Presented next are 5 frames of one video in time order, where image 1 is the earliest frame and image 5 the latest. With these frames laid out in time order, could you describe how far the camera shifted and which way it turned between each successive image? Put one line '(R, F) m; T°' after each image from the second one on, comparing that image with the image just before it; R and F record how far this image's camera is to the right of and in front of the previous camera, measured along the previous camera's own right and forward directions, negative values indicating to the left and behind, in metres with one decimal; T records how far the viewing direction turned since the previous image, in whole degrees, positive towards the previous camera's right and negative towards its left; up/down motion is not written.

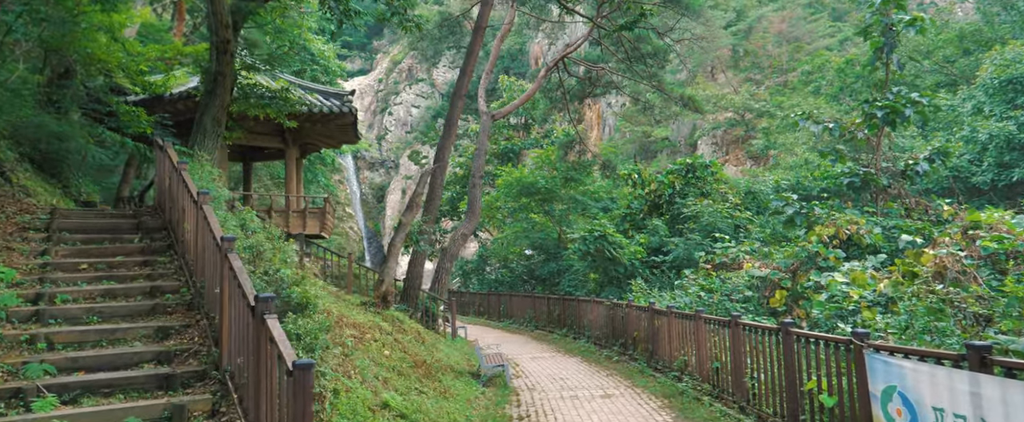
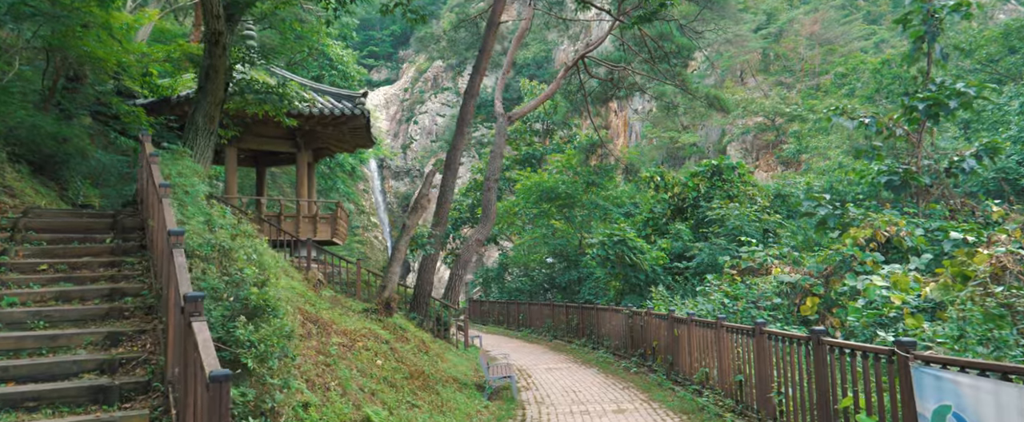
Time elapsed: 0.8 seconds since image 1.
(+0.3, +0.6) m; -2°
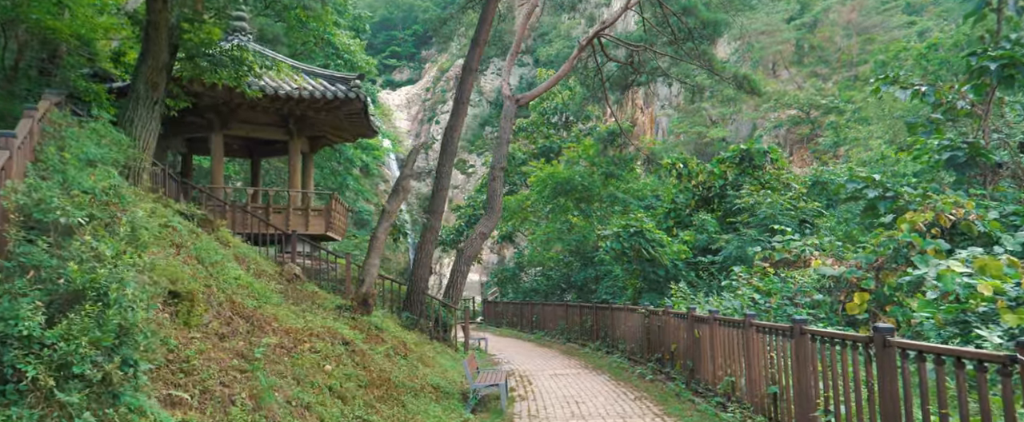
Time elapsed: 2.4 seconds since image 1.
(+0.4, +1.3) m; -2°
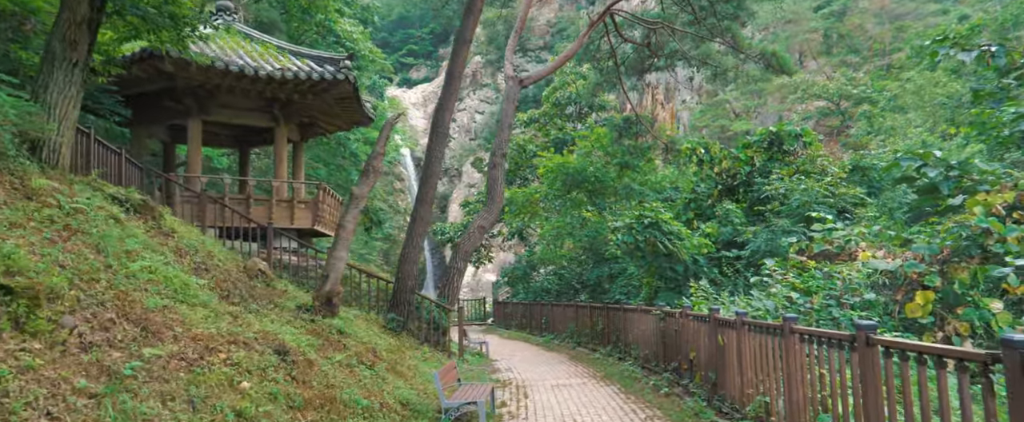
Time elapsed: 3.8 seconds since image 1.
(+0.3, +1.3) m; -2°
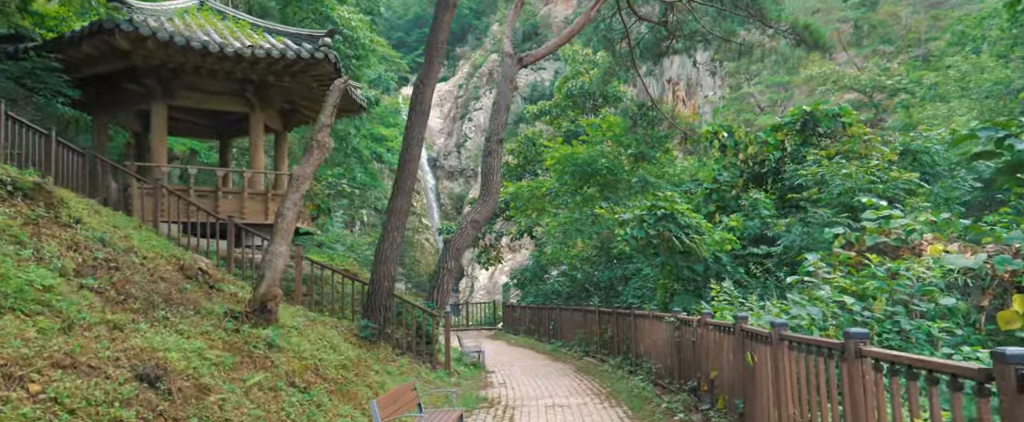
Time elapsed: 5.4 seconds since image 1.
(+0.4, +1.4) m; -2°
